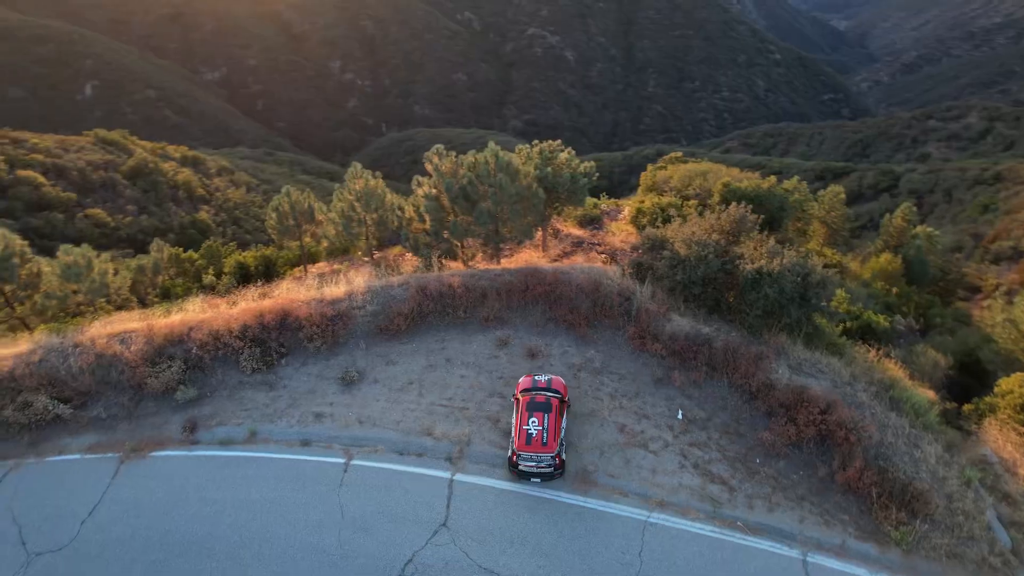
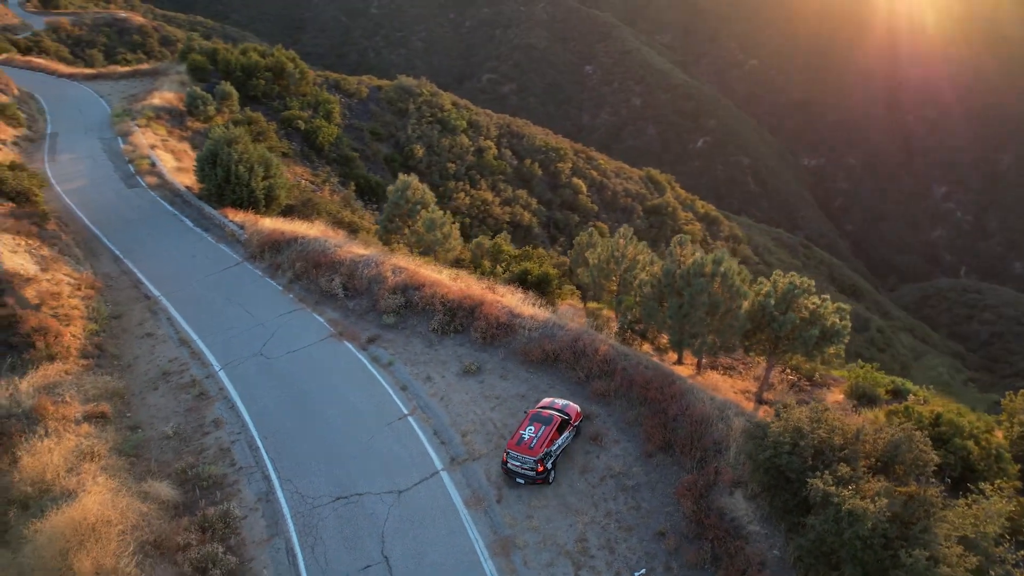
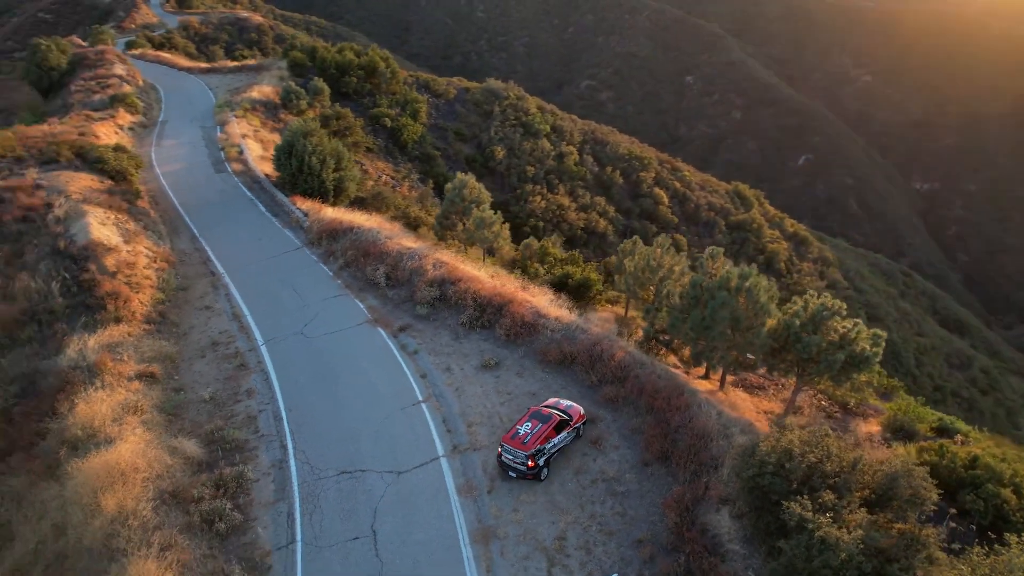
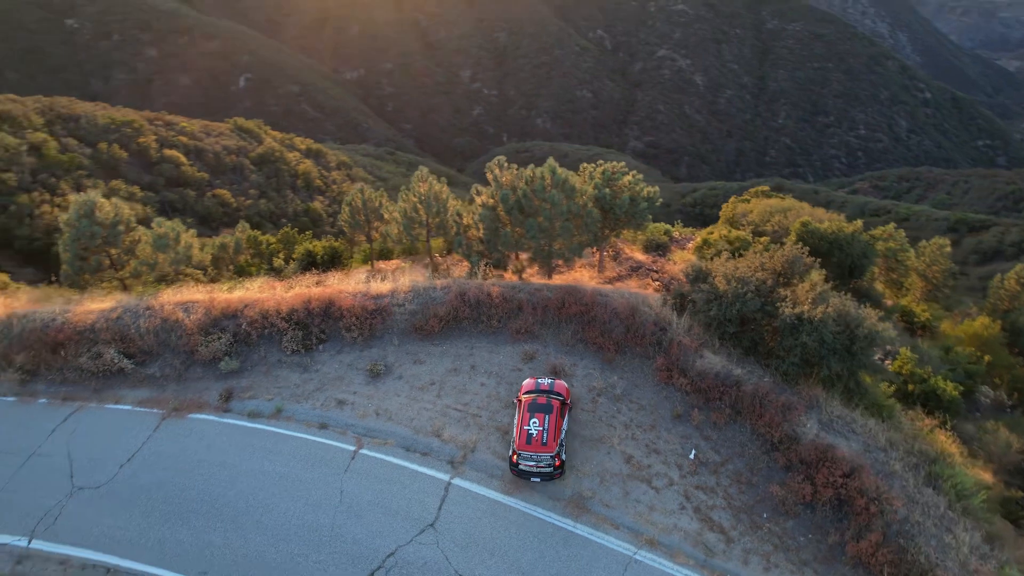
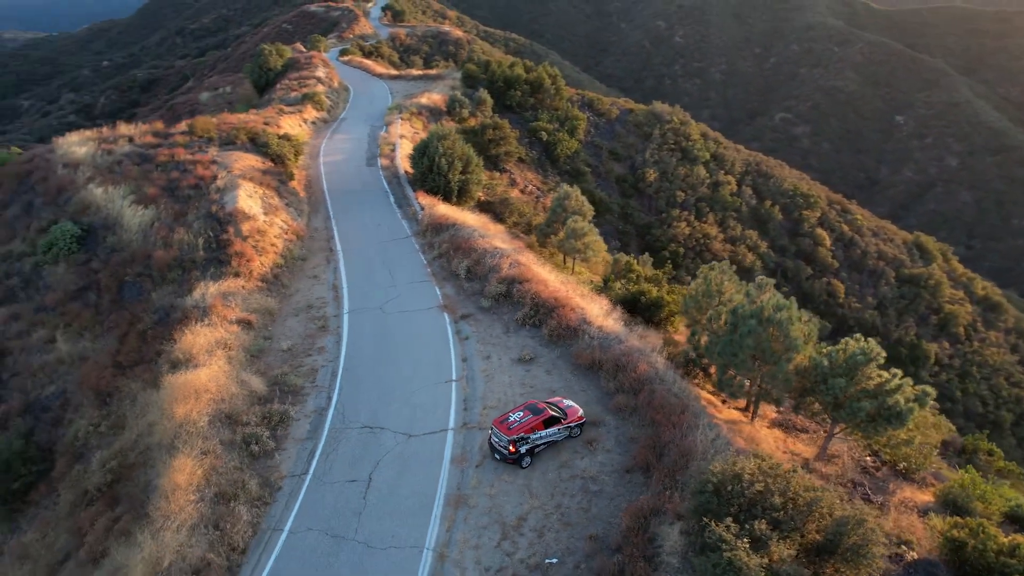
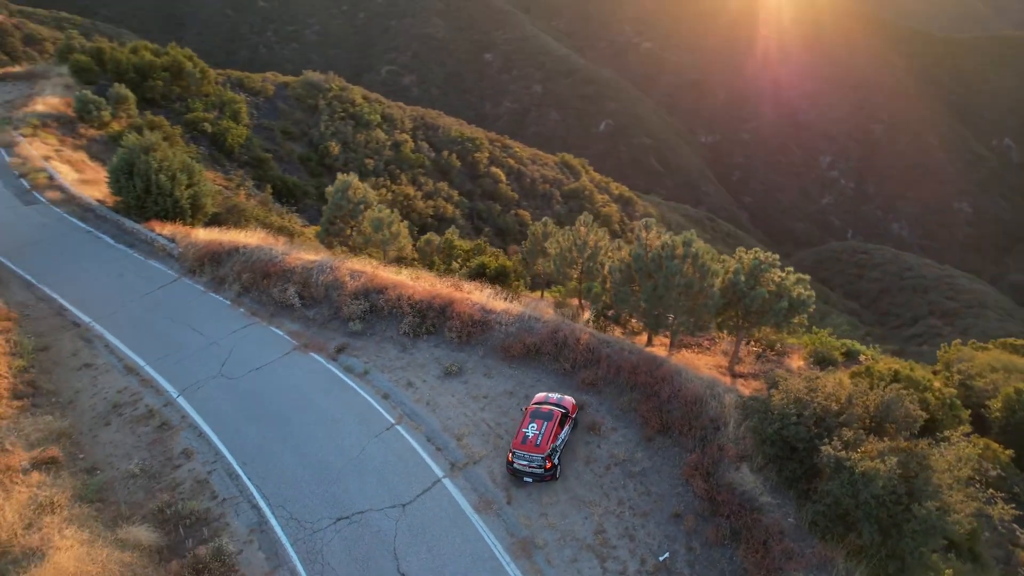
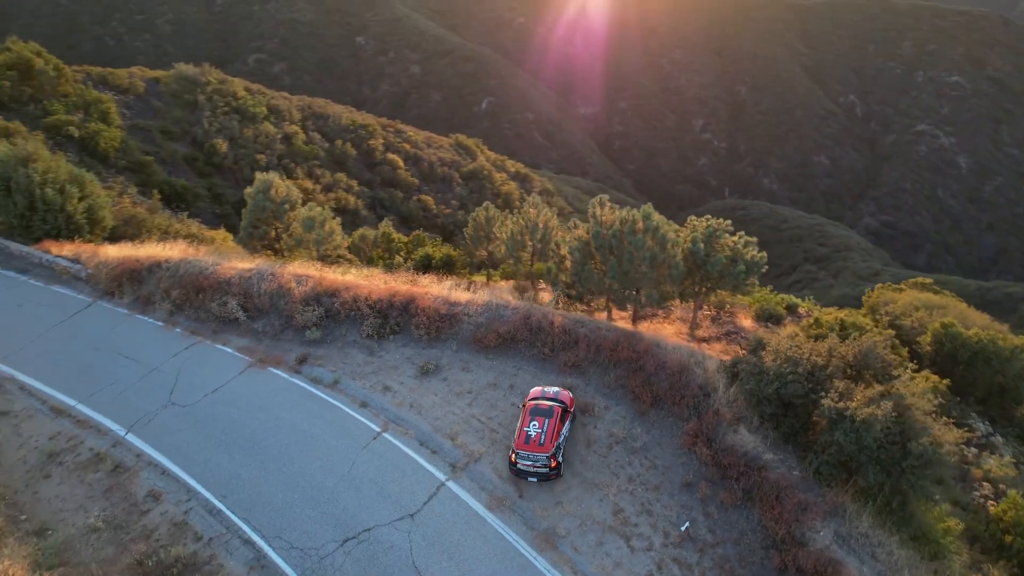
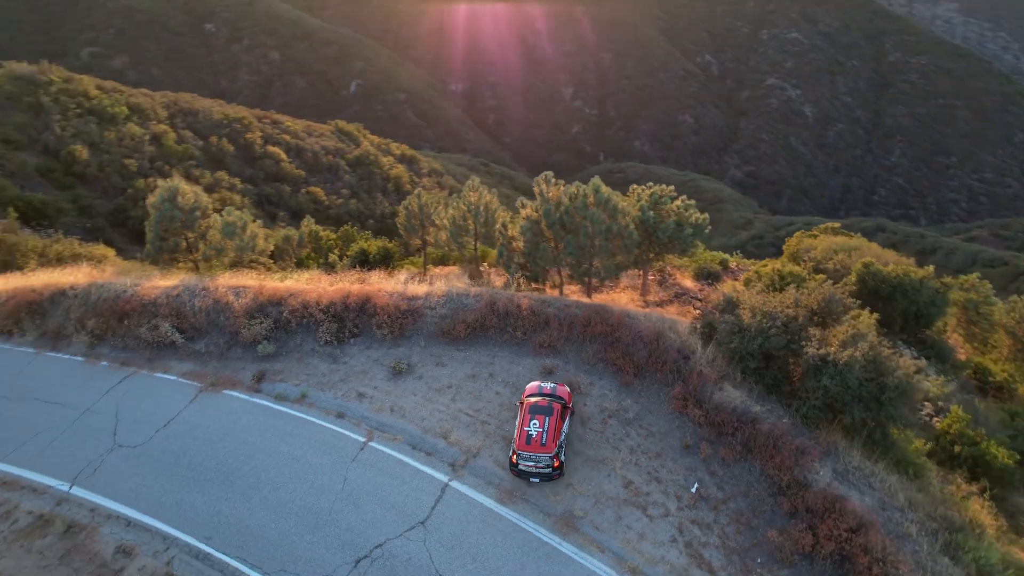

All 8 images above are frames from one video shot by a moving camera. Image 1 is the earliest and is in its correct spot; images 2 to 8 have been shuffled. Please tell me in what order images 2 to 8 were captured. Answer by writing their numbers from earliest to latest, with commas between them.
4, 8, 7, 6, 2, 3, 5
